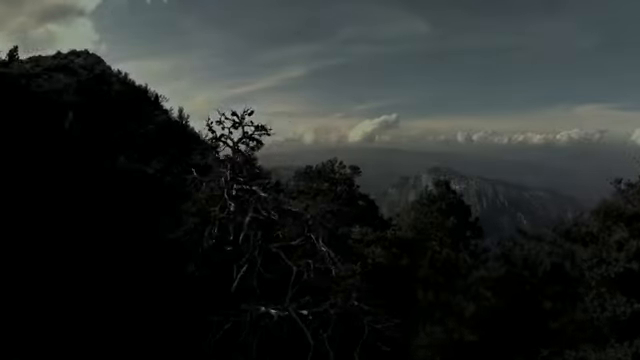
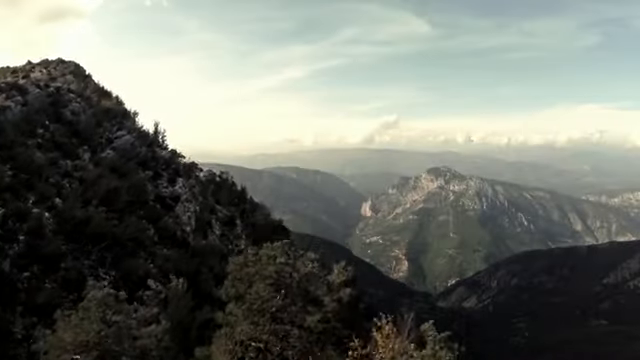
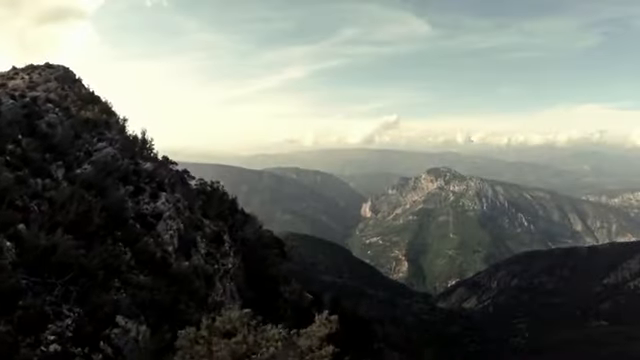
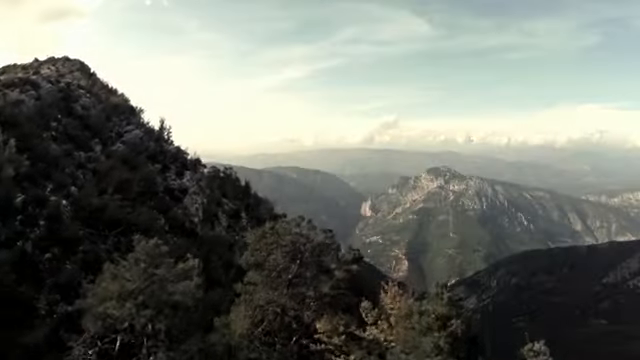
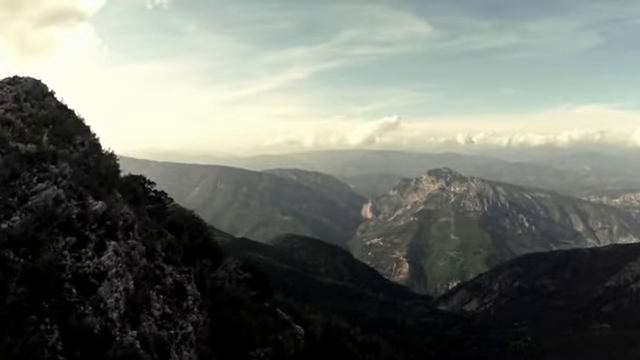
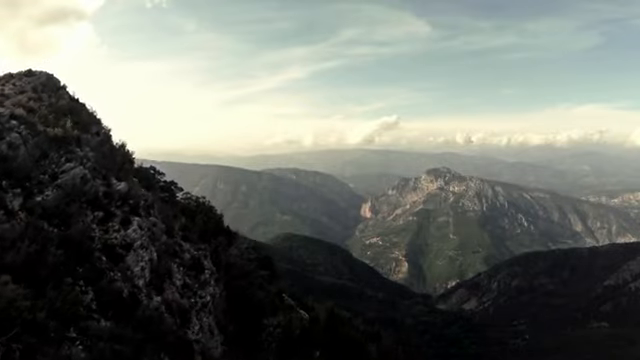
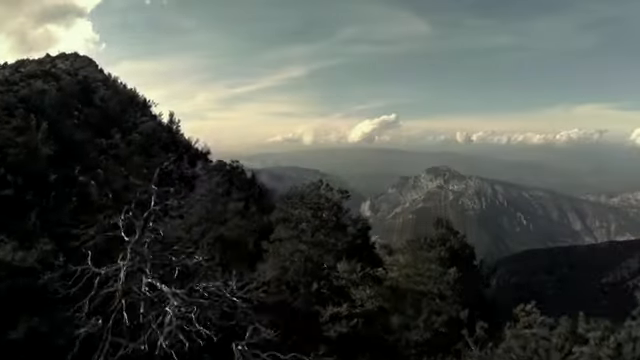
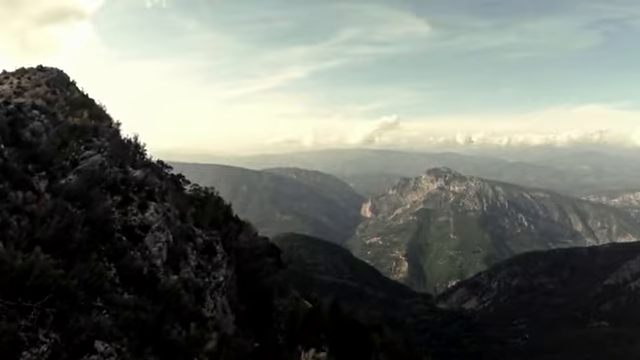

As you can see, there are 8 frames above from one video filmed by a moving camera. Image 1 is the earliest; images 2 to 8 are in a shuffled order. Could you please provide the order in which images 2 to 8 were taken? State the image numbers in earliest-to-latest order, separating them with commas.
7, 4, 2, 3, 8, 6, 5
